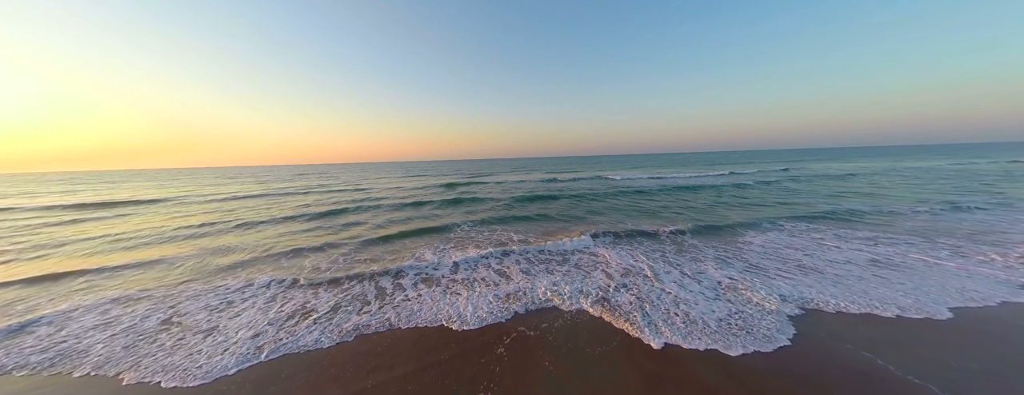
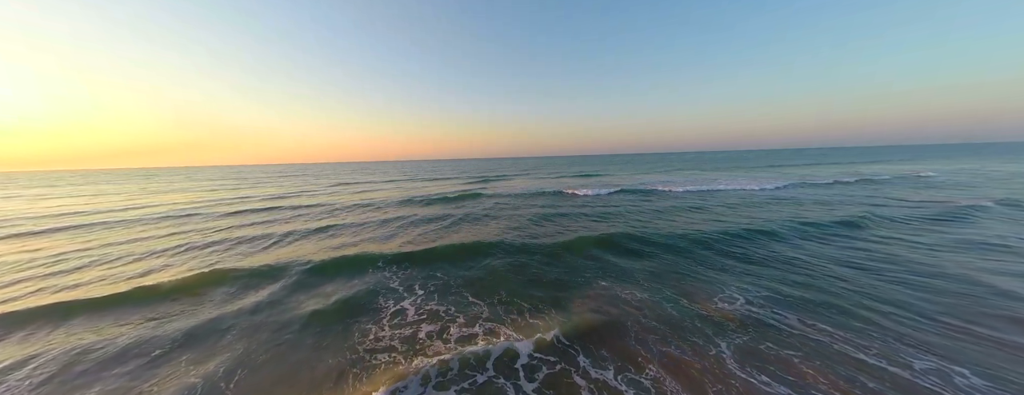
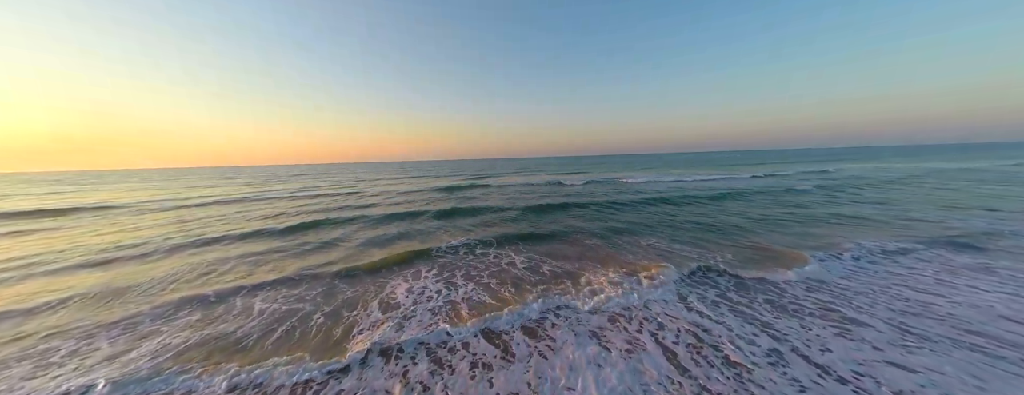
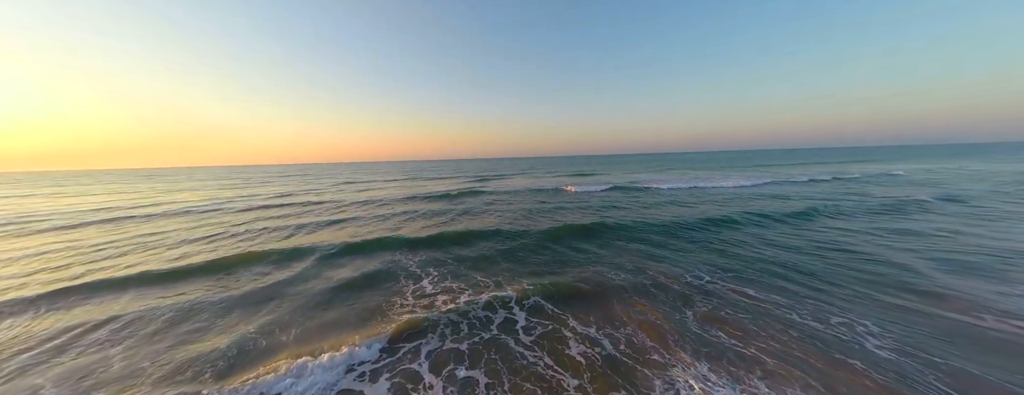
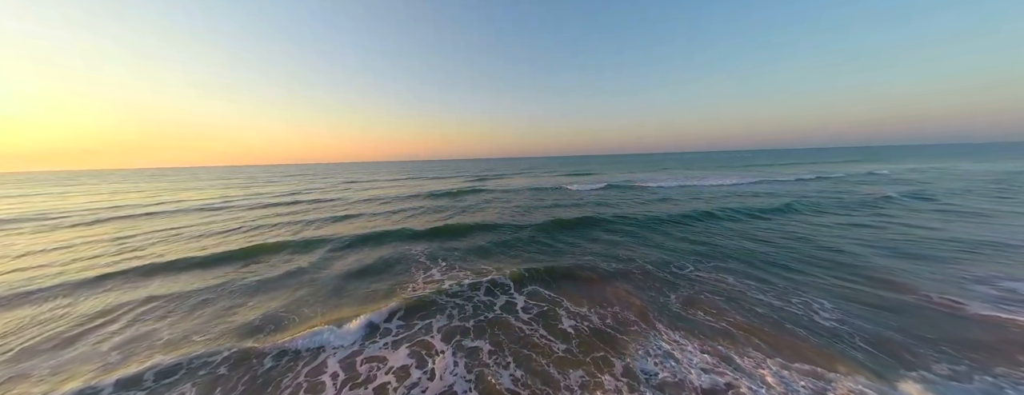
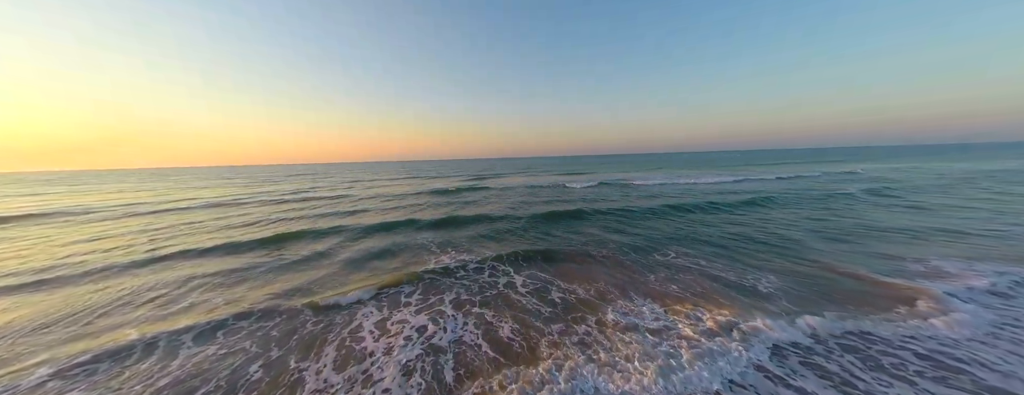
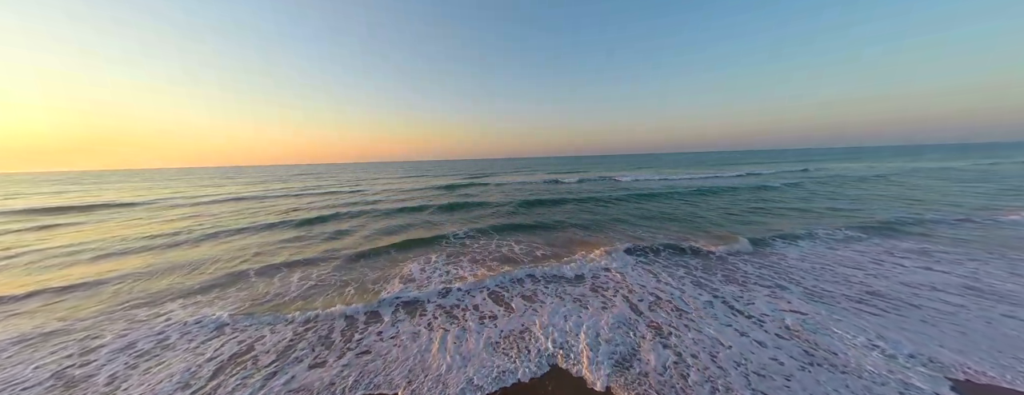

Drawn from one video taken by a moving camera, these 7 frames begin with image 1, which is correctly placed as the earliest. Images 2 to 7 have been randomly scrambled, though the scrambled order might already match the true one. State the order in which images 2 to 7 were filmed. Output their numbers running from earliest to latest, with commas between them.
7, 3, 6, 5, 4, 2
